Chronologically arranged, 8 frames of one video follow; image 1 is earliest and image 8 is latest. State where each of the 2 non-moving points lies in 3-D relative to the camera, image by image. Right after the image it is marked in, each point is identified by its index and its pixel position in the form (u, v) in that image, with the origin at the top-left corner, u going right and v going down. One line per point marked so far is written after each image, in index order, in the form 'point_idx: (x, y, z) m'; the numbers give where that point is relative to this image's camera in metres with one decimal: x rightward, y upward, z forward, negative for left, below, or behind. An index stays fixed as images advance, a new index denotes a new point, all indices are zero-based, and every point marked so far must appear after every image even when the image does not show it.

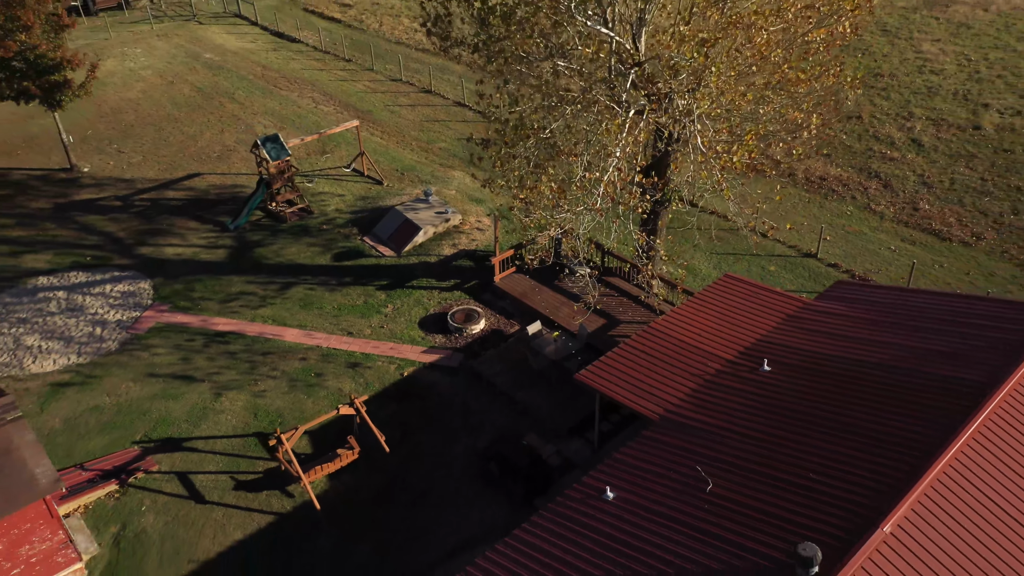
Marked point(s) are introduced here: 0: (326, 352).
0: (-2.6, -0.9, +18.3) m
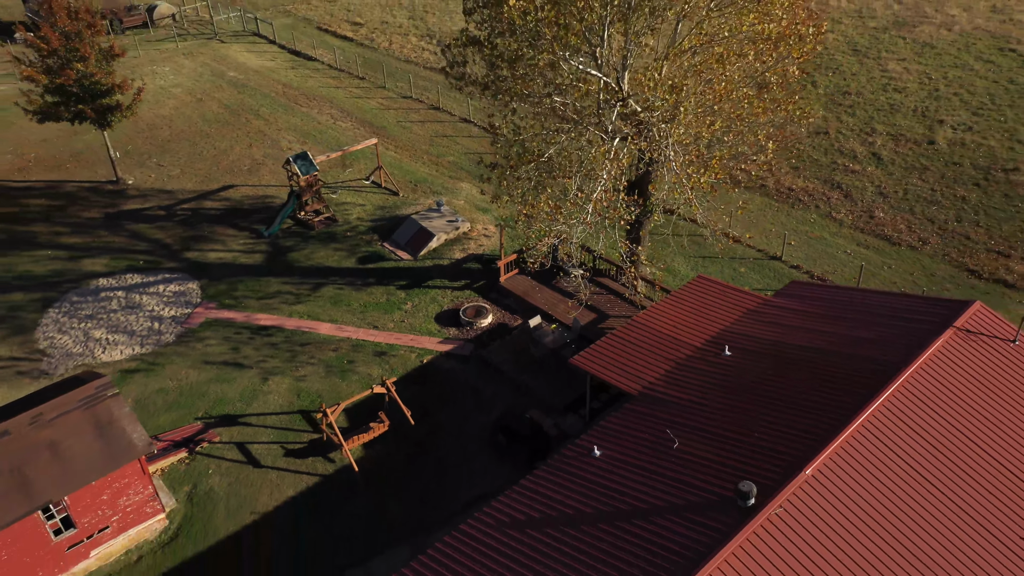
0: (-2.5, -0.9, +21.3) m
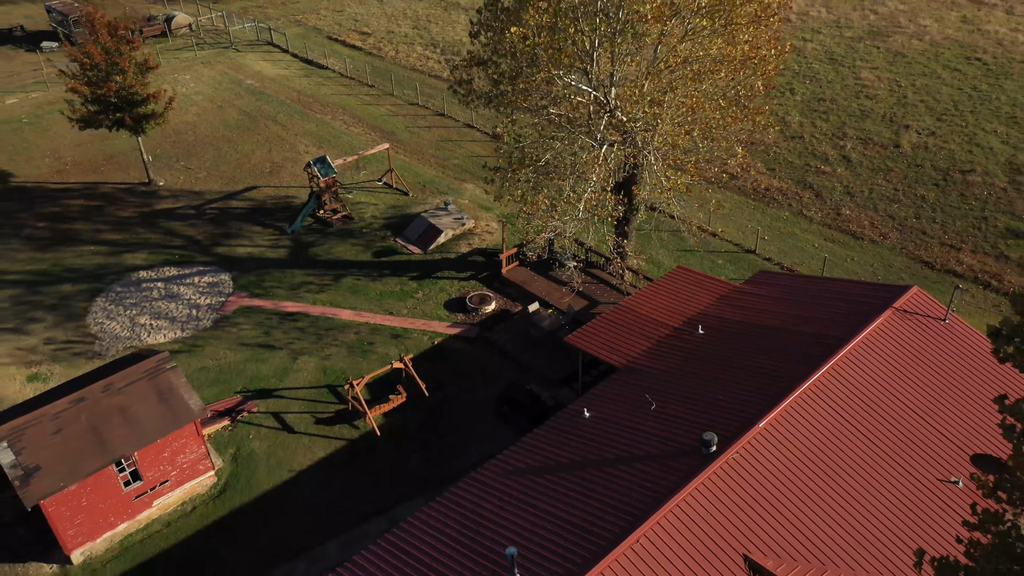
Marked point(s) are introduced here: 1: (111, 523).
0: (-2.5, -0.7, +23.9) m
1: (-5.4, -3.2, +17.8) m
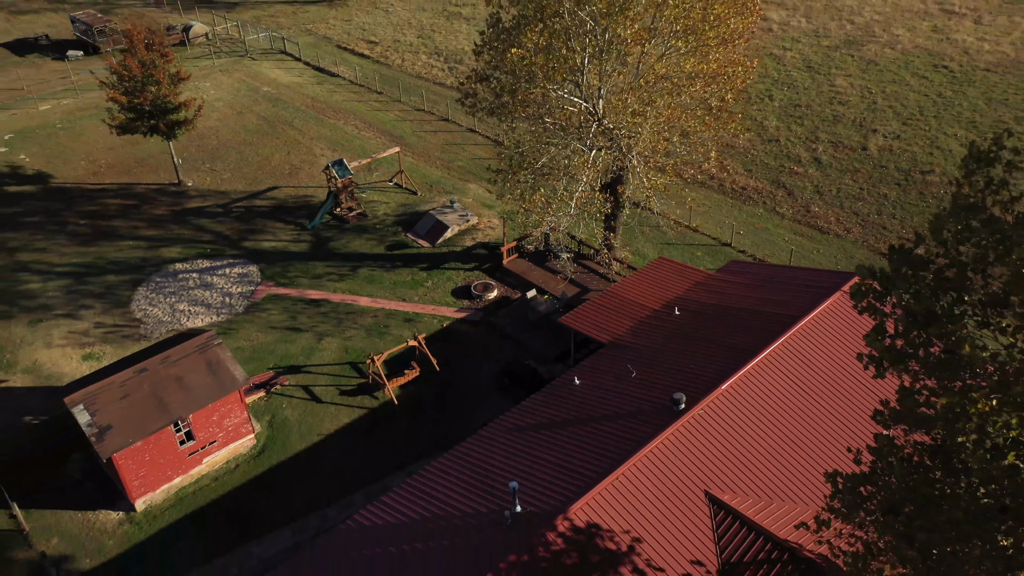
0: (-2.5, -0.5, +26.8) m
1: (-5.4, -3.0, +20.7) m
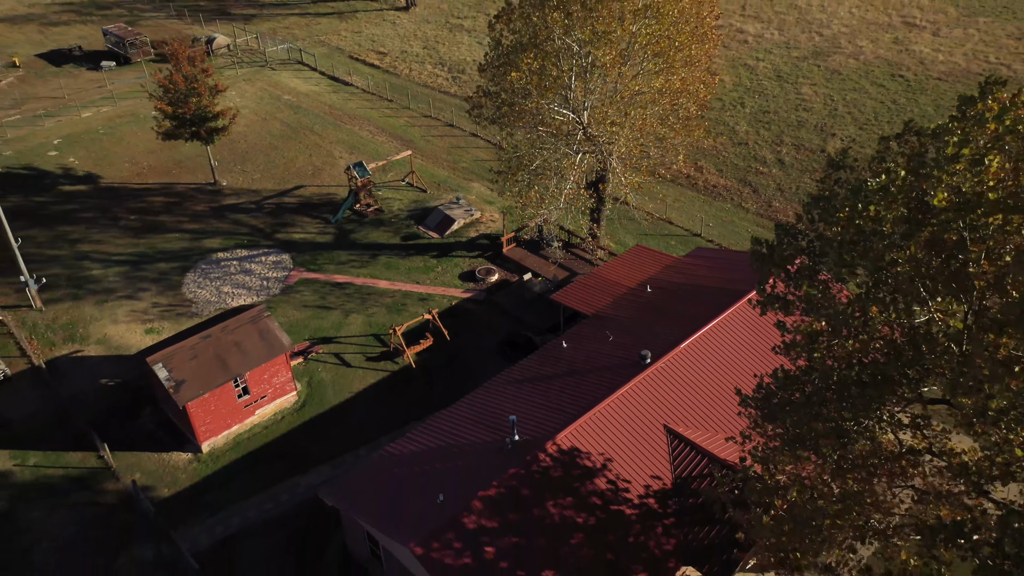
0: (-2.5, -0.1, +31.2) m
1: (-5.4, -2.6, +25.1) m
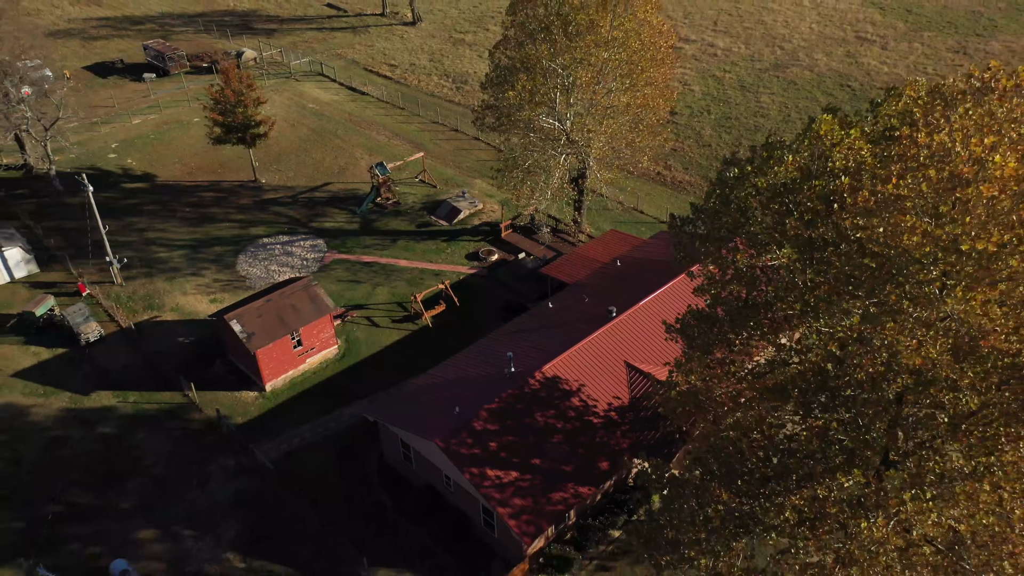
0: (-2.6, +0.5, +37.9) m
1: (-5.5, -2.0, +31.8) m
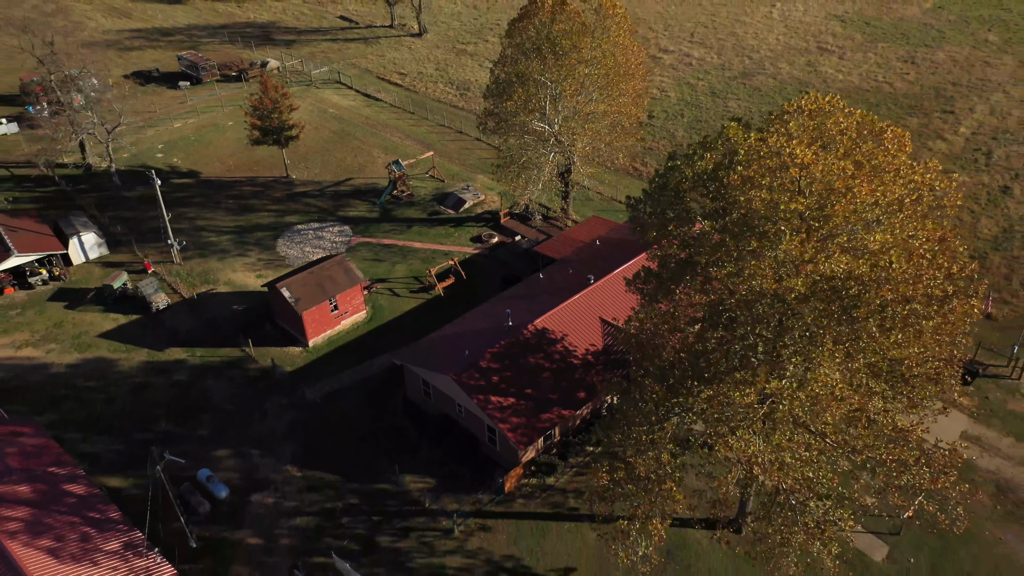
0: (-2.7, +1.3, +44.9) m
1: (-5.6, -1.2, +38.8) m
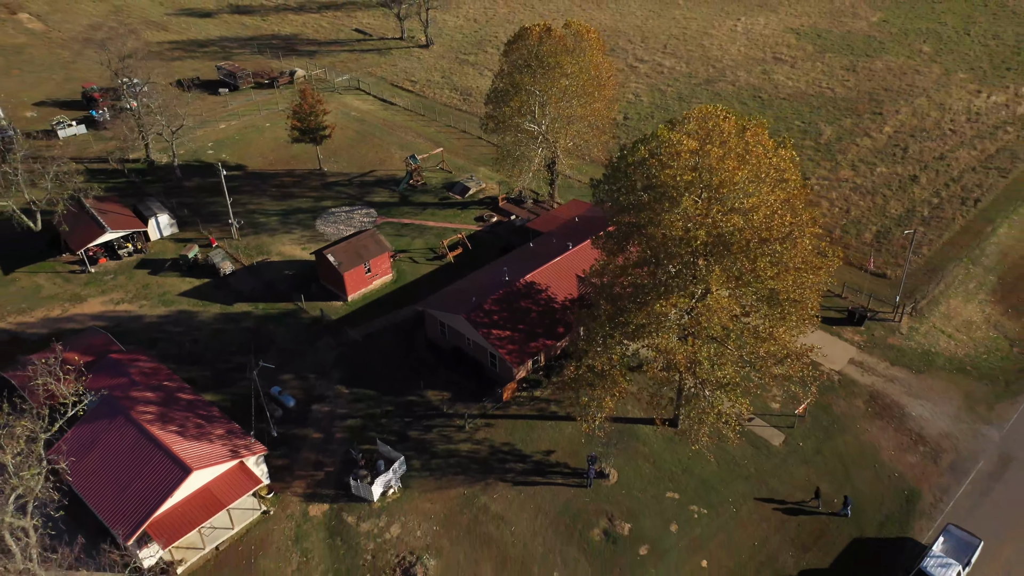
0: (-2.9, +2.5, +55.2) m
1: (-5.7, 0.0, +49.1) m
